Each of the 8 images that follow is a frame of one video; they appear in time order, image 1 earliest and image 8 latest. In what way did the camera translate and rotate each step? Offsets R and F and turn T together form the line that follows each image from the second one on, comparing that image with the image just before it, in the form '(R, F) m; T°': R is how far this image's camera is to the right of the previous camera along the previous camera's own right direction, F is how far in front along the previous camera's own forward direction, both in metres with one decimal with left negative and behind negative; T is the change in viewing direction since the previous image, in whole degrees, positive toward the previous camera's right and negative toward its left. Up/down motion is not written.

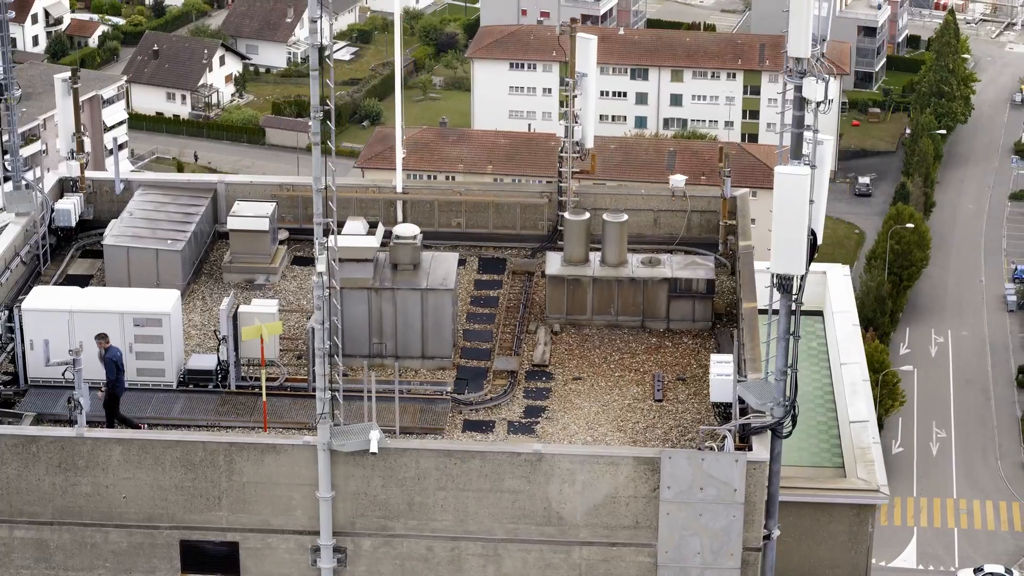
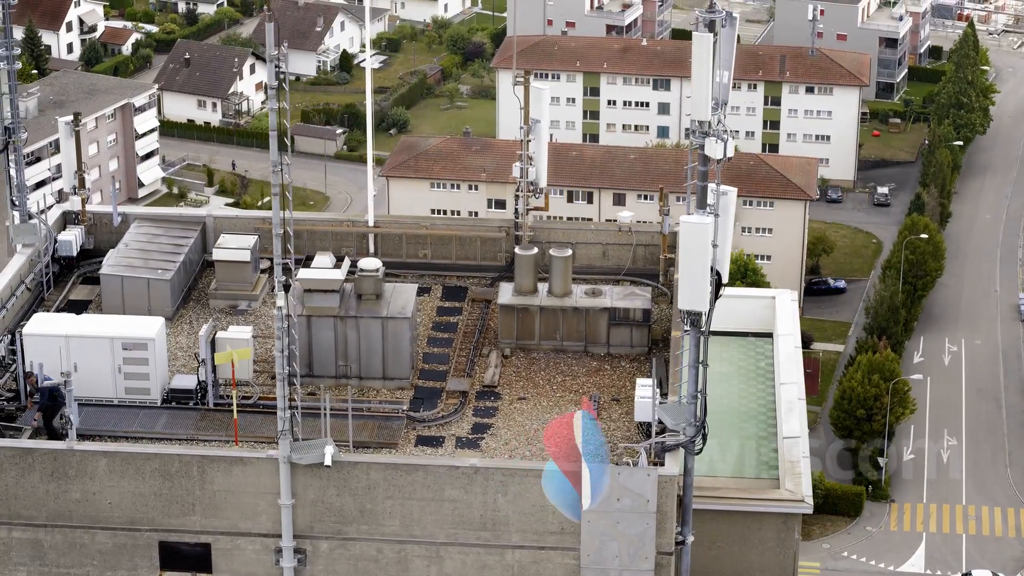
(+0.6, -1.5) m; -1°
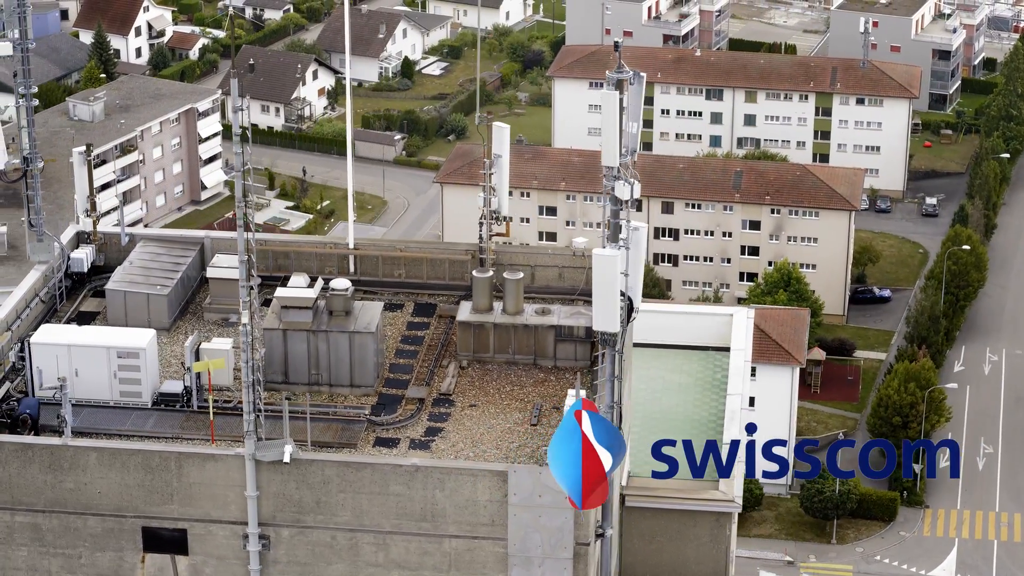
(+0.9, -1.9) m; -2°
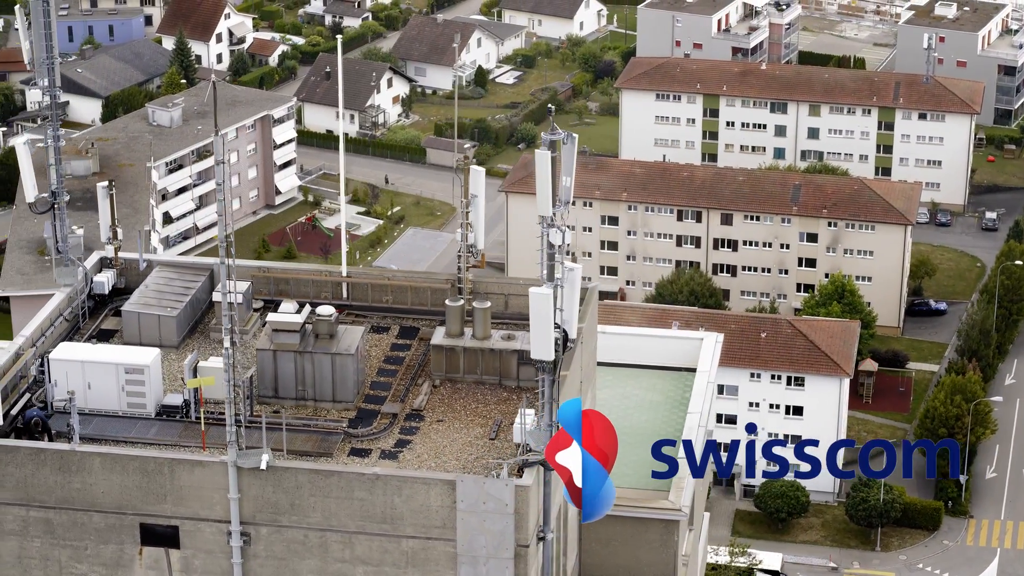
(+1.0, -2.1) m; -2°
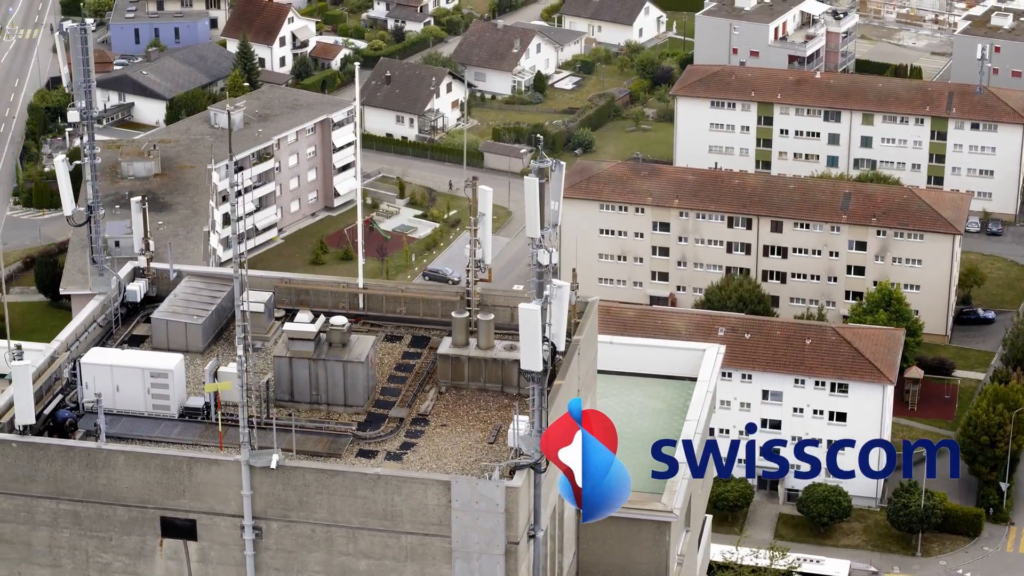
(+0.6, -1.3) m; -2°
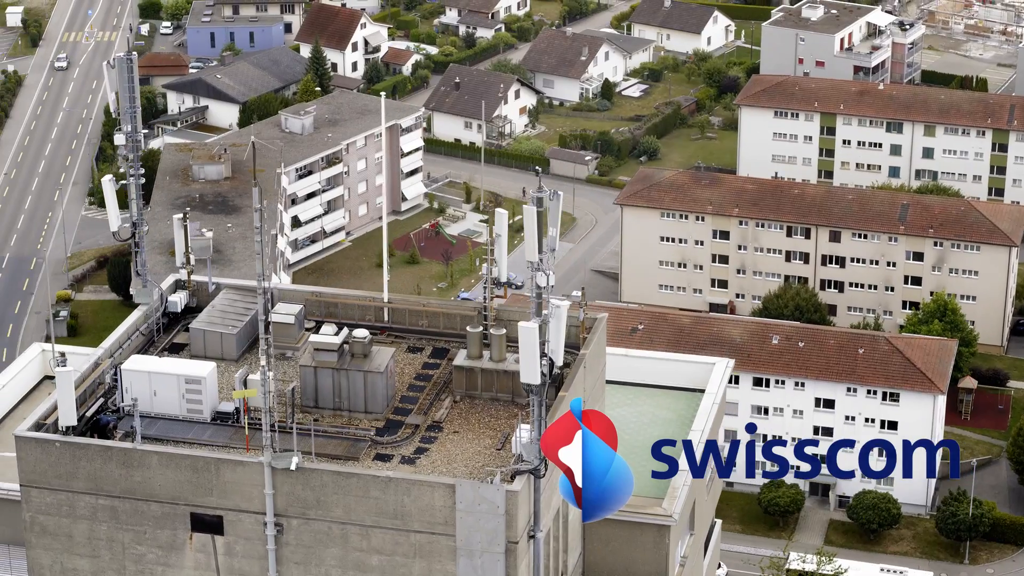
(+0.7, -1.6) m; -2°
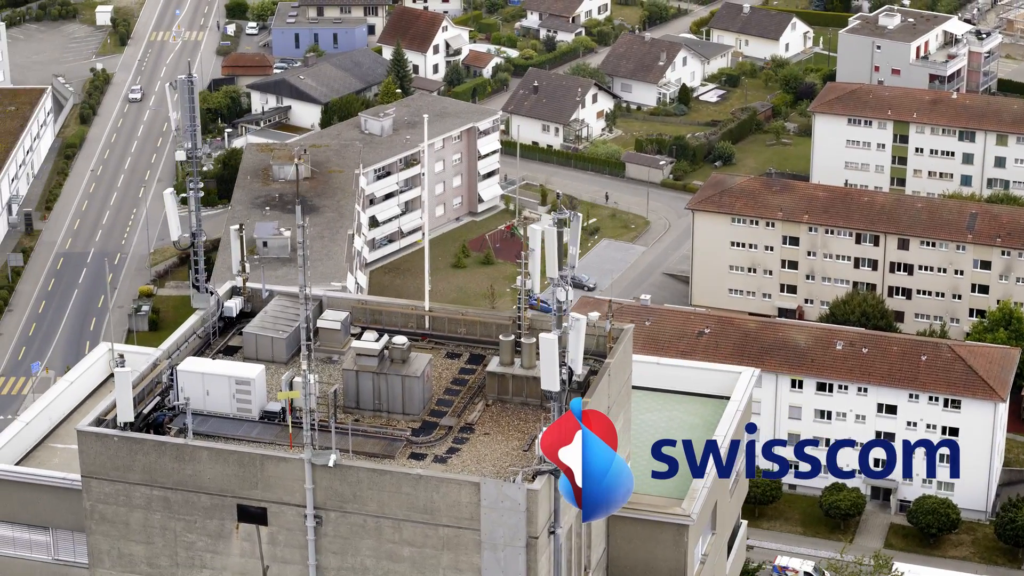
(+0.6, -1.6) m; -2°
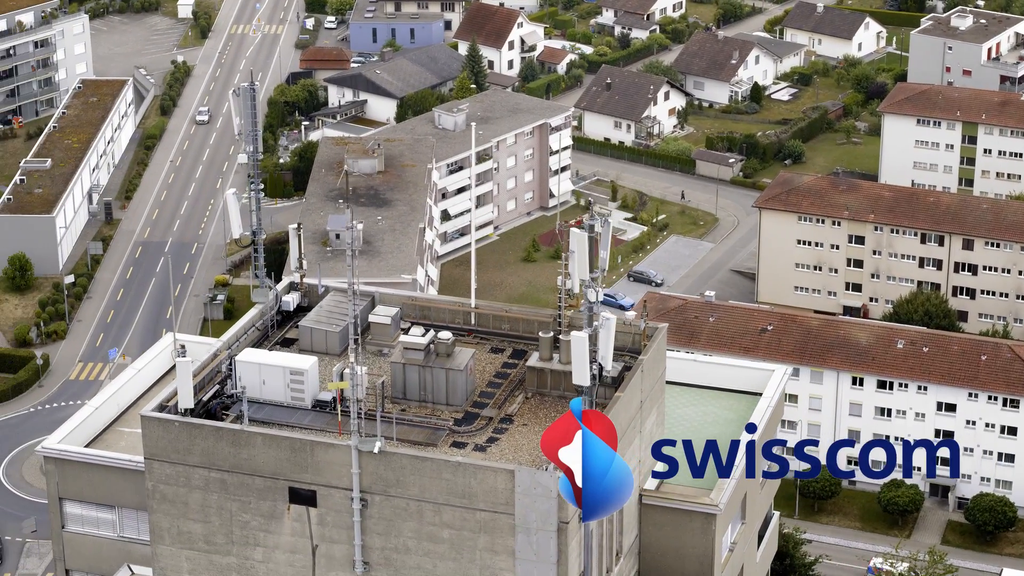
(+0.4, -1.5) m; -2°
